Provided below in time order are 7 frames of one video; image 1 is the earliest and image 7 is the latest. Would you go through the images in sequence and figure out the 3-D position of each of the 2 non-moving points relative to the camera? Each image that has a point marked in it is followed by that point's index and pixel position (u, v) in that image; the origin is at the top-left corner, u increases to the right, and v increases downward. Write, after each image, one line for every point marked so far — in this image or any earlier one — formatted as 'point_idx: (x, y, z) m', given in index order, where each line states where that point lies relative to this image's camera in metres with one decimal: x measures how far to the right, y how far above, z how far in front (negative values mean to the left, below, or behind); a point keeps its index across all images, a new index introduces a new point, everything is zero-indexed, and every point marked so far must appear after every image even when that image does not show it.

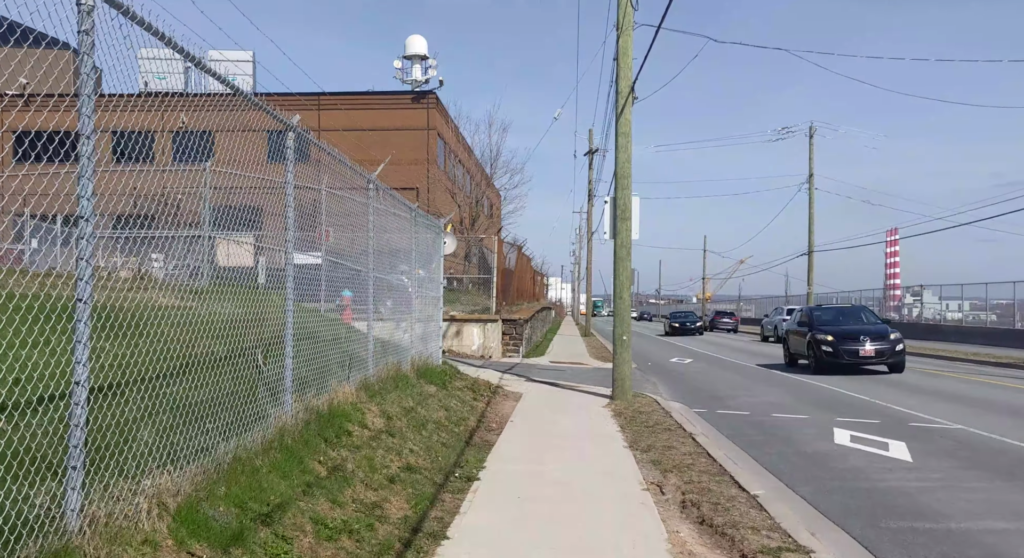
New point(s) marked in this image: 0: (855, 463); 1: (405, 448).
0: (+3.6, -1.9, +7.7) m
1: (-0.9, -1.5, +6.3) m
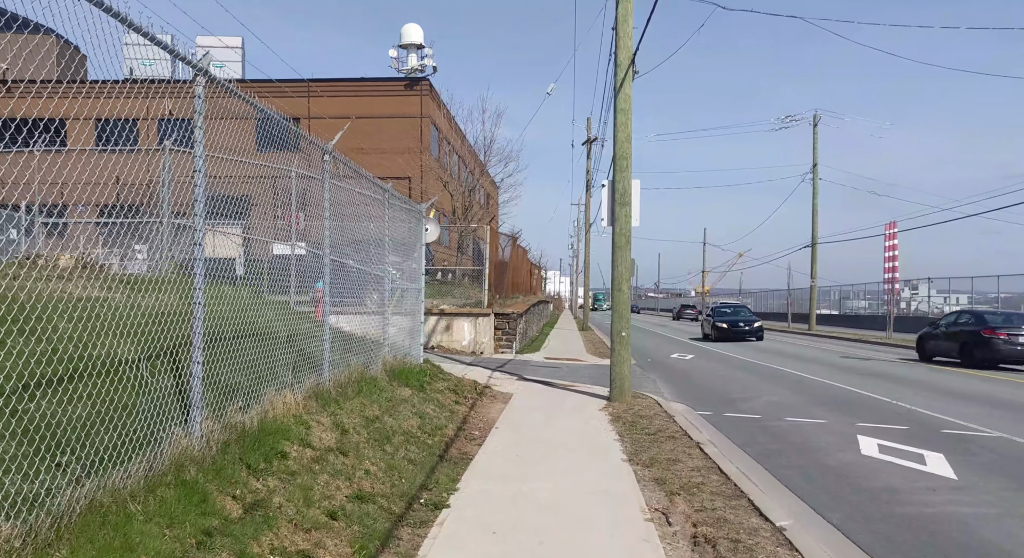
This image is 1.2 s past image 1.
0: (+3.4, -1.8, +6.6) m
1: (-1.1, -1.4, +5.2) m
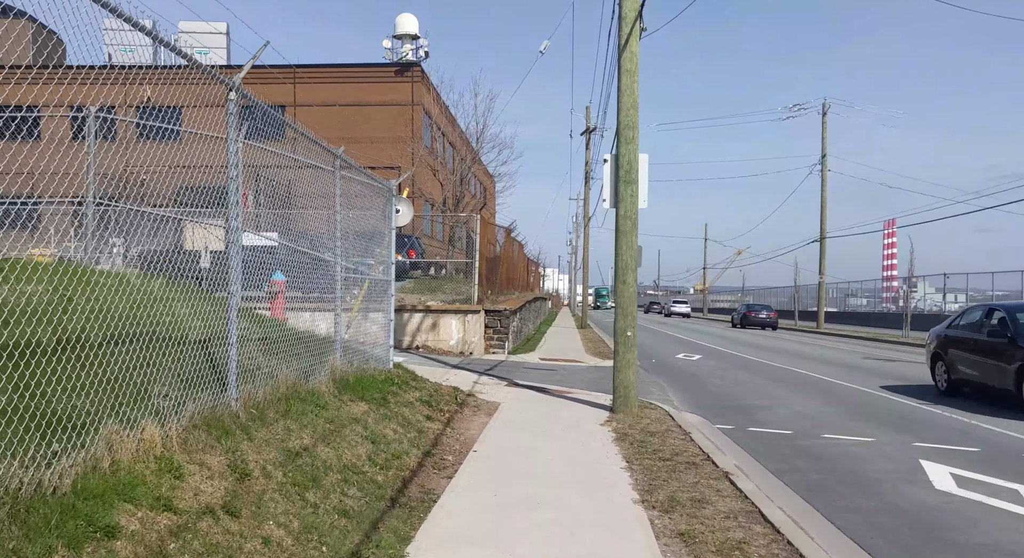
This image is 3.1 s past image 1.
0: (+3.3, -1.7, +4.9) m
1: (-1.3, -1.3, +3.5) m
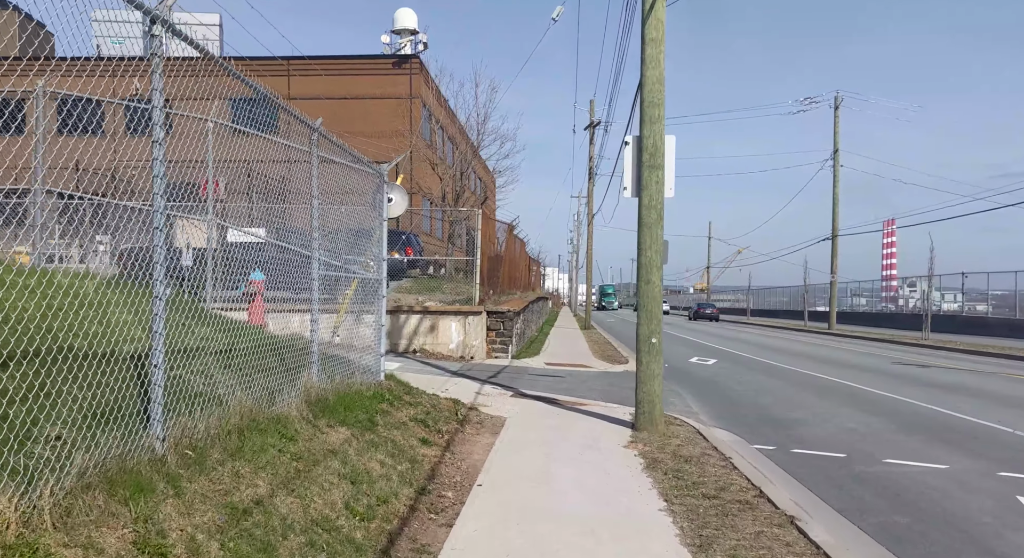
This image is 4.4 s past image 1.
0: (+3.4, -1.7, +3.7) m
1: (-1.2, -1.2, +2.3) m
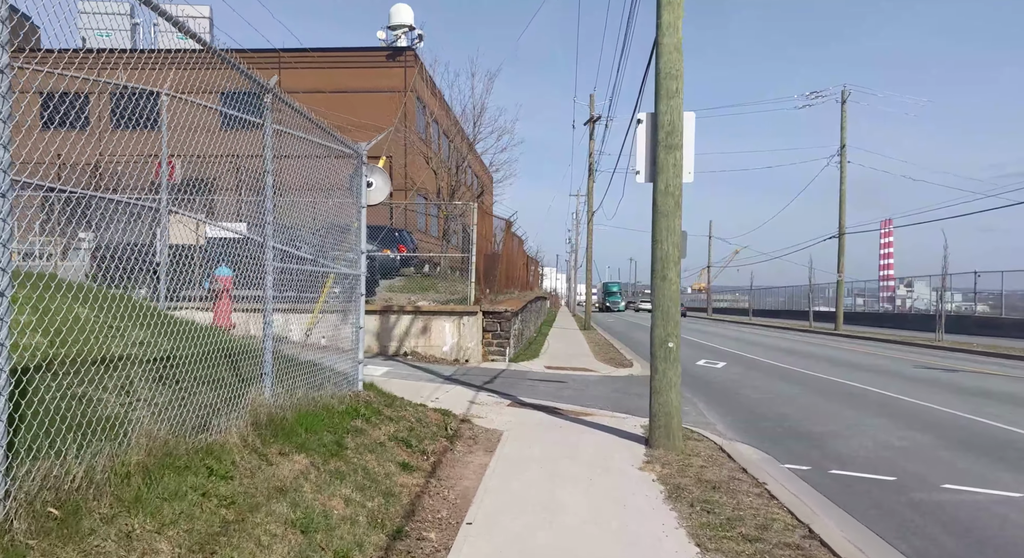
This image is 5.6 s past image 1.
0: (+3.3, -1.7, +2.7) m
1: (-1.2, -1.2, +1.3) m
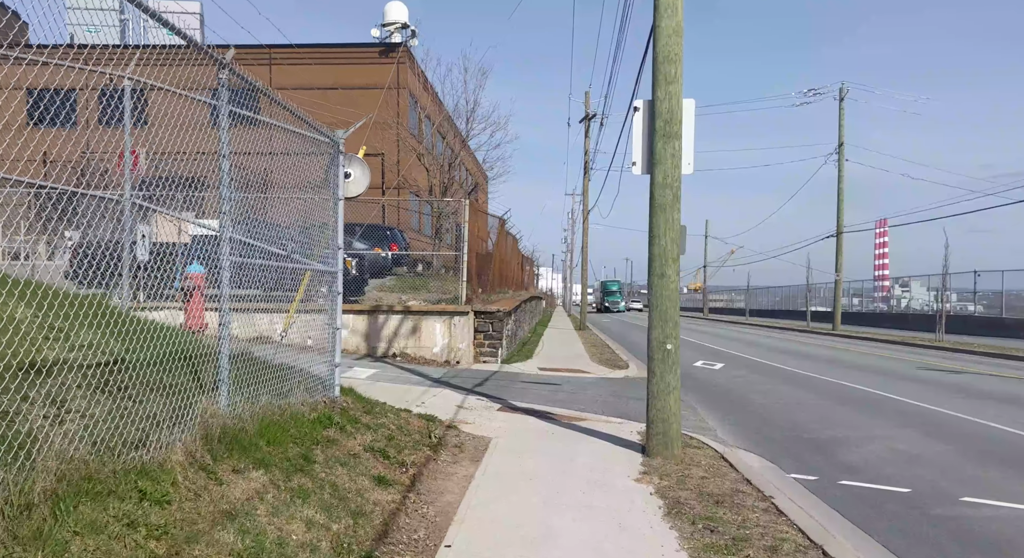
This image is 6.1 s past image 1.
0: (+3.3, -1.7, +2.3) m
1: (-1.2, -1.2, +0.8) m
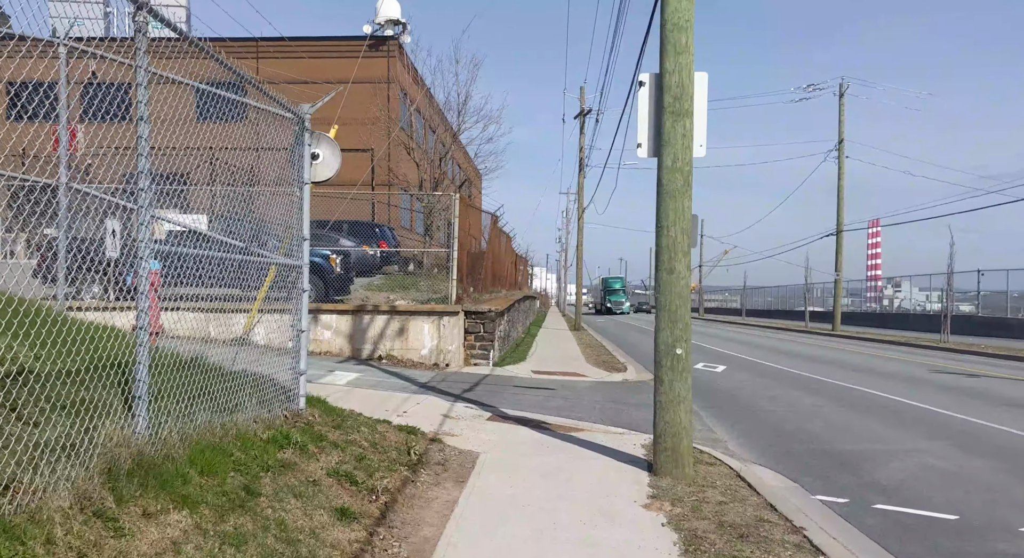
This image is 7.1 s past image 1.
0: (+3.2, -1.6, +1.5) m
1: (-1.3, -1.1, 0.0) m
